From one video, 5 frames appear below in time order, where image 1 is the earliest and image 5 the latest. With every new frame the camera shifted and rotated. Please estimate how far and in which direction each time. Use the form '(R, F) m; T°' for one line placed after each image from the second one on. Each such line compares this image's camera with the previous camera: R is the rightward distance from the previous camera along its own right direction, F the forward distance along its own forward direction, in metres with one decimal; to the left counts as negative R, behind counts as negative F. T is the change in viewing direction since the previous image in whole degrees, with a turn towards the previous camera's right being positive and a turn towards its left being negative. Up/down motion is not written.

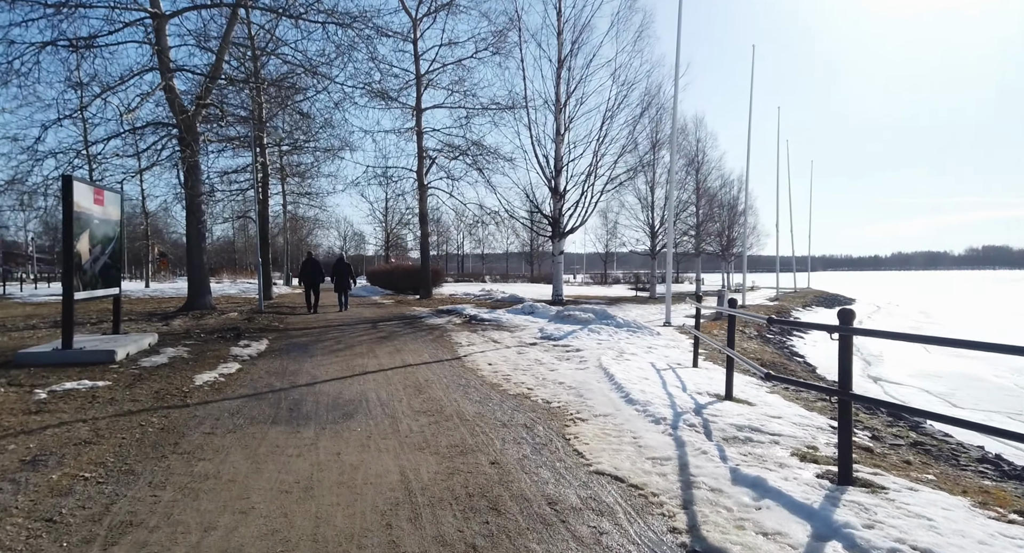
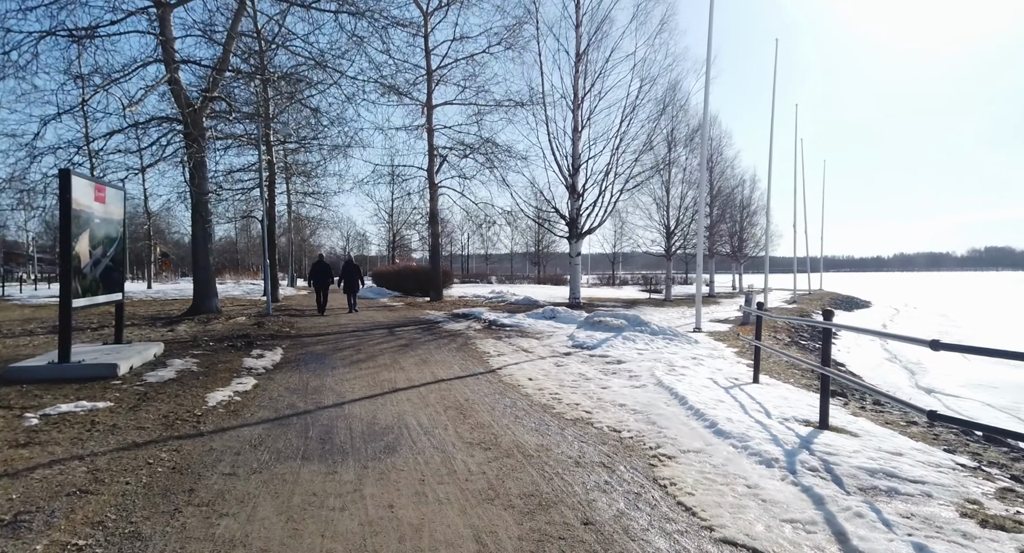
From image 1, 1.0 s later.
(-0.5, +0.7) m; 0°
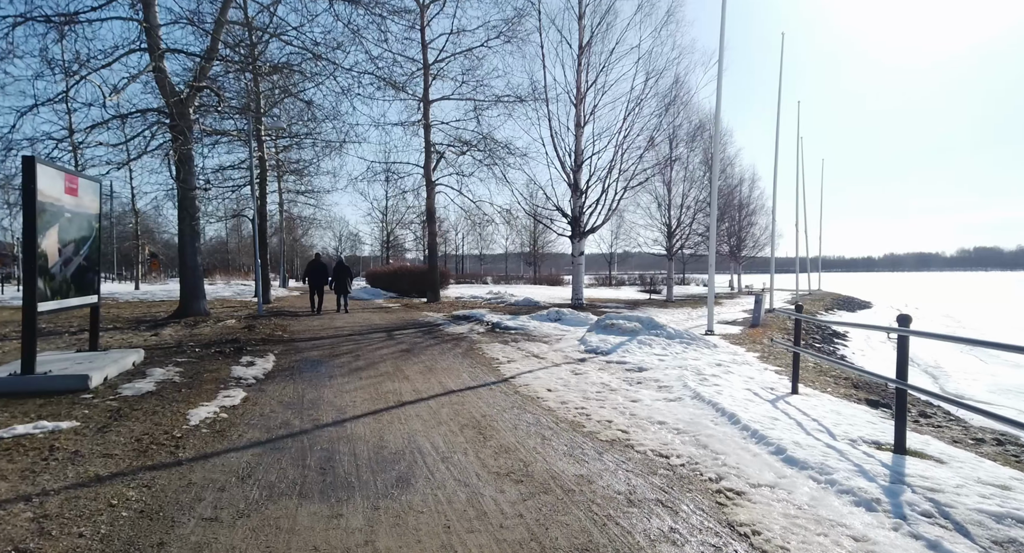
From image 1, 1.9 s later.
(-0.3, +0.6) m; +1°
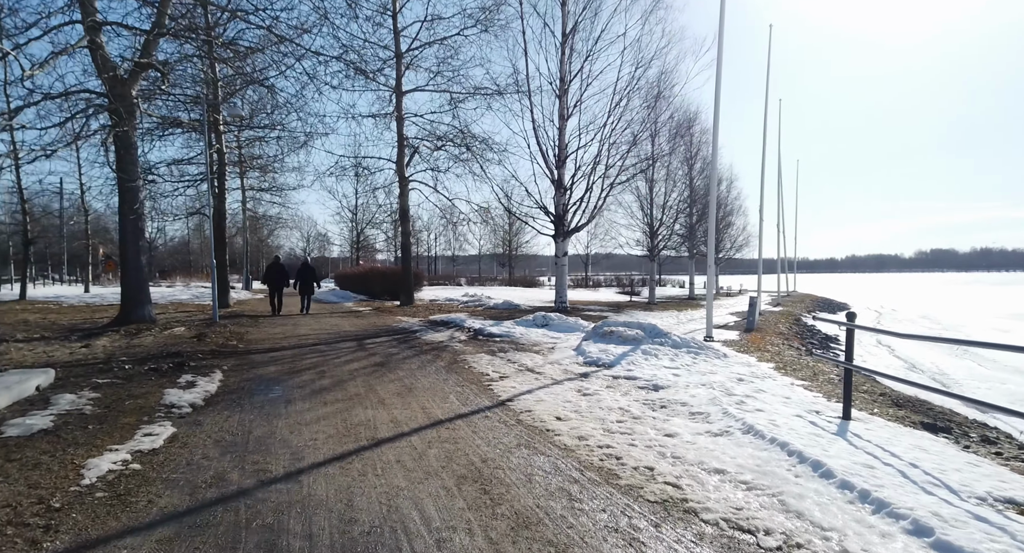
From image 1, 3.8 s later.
(-0.3, +1.1) m; +3°
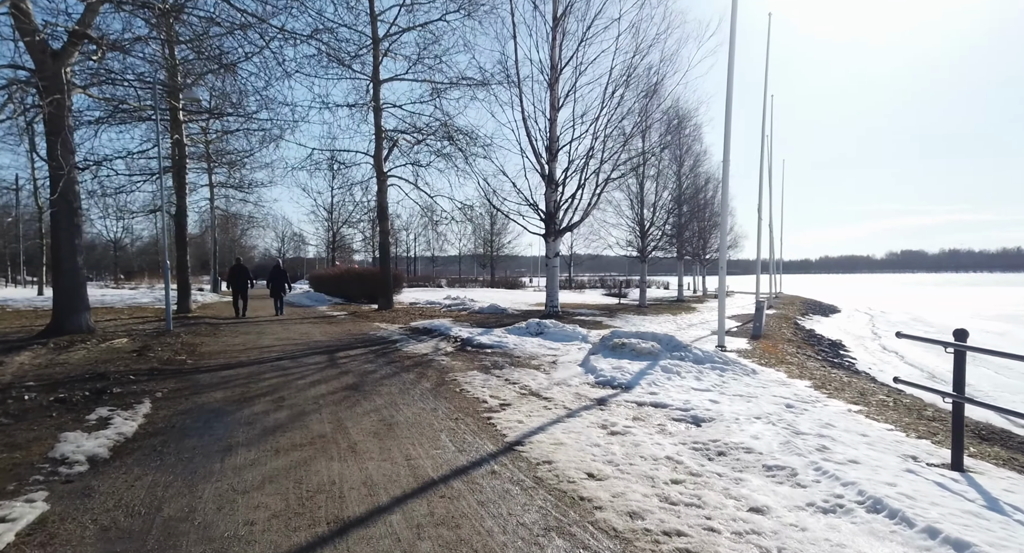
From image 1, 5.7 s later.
(-0.3, +1.3) m; +2°
